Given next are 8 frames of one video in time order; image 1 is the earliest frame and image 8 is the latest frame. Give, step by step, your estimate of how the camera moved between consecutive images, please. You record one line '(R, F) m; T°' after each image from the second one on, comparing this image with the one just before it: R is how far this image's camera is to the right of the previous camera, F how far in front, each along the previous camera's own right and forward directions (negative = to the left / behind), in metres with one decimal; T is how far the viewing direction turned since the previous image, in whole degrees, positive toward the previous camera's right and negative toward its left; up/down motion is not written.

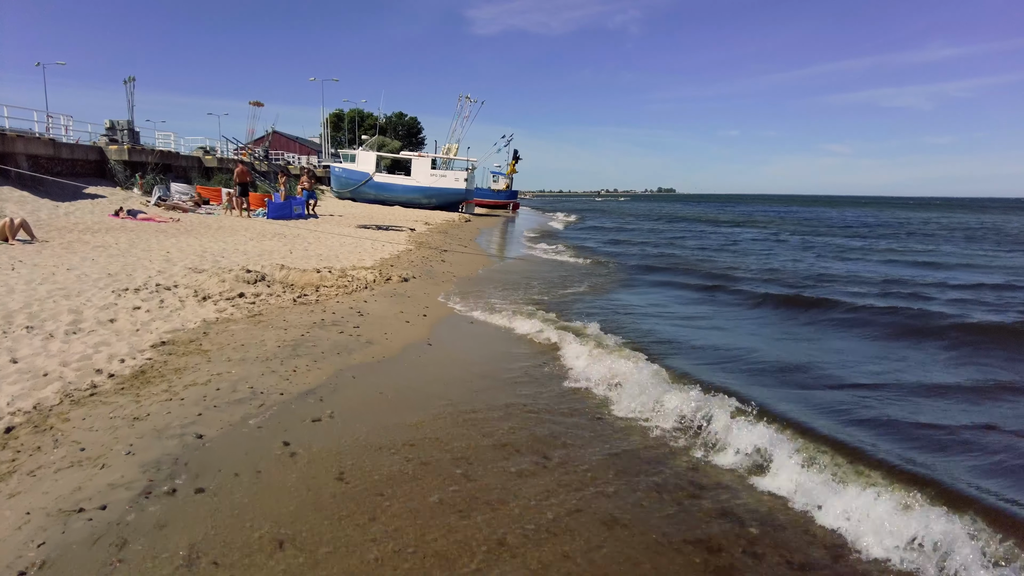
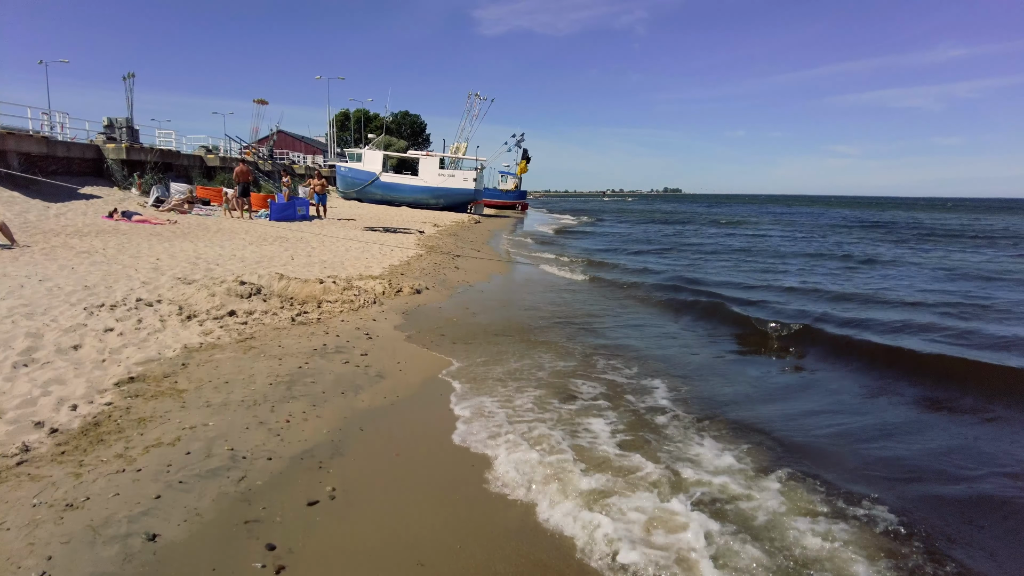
(-0.3, +1.1) m; 0°
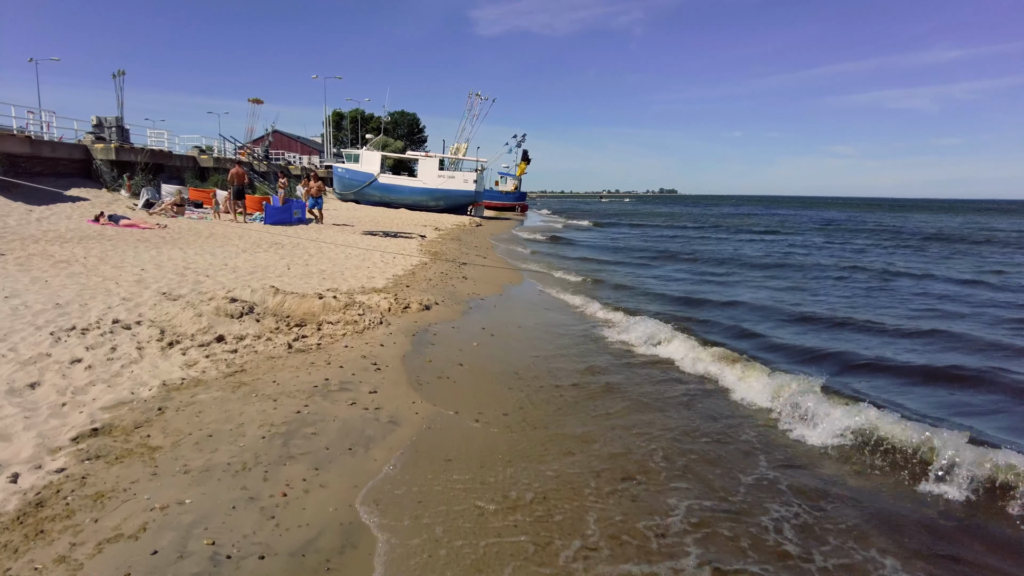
(-0.3, +0.8) m; 0°
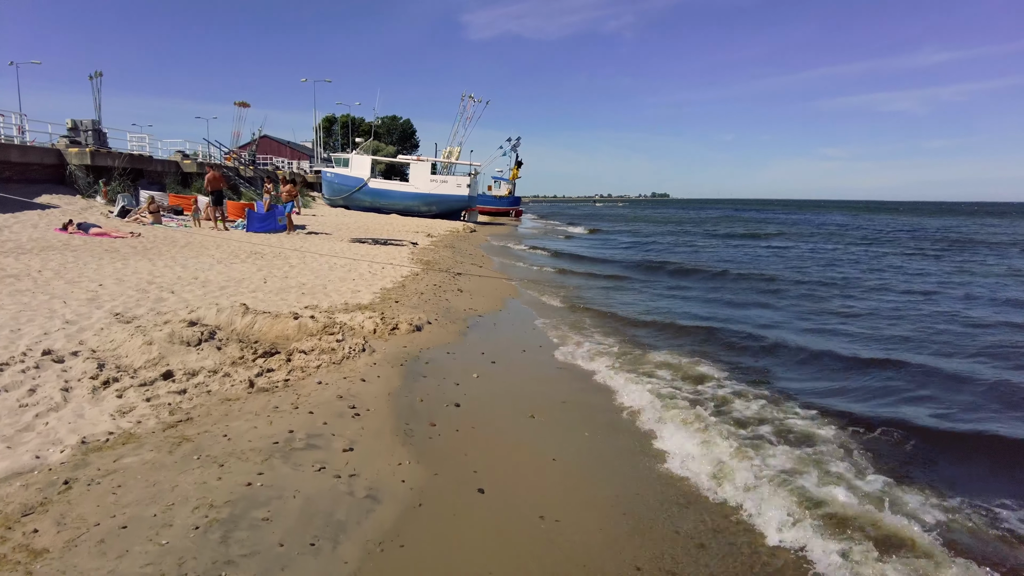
(-0.1, +1.0) m; +1°
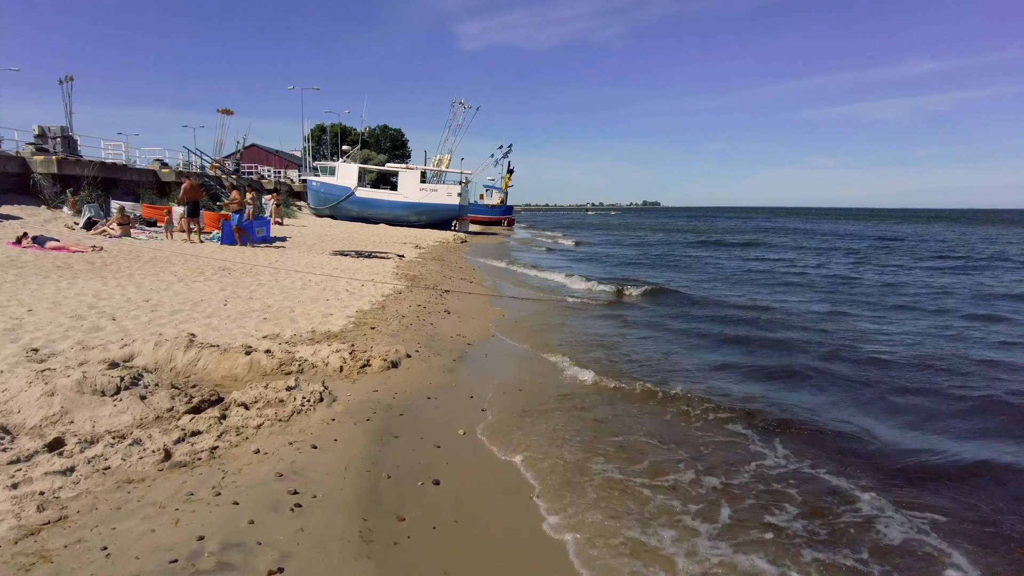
(0.0, +1.2) m; +1°
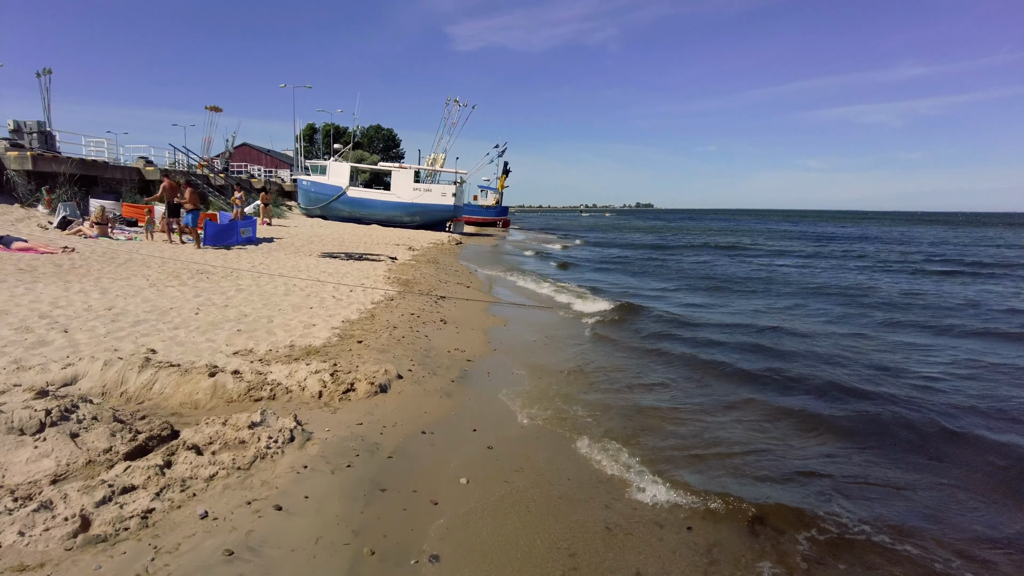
(-0.1, +0.9) m; +1°
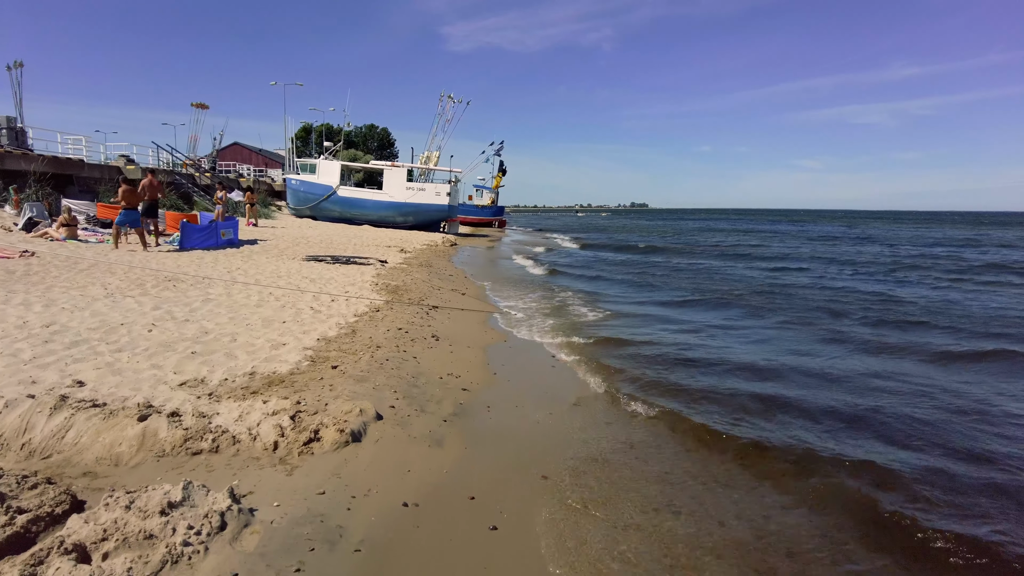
(-0.1, +1.1) m; 0°
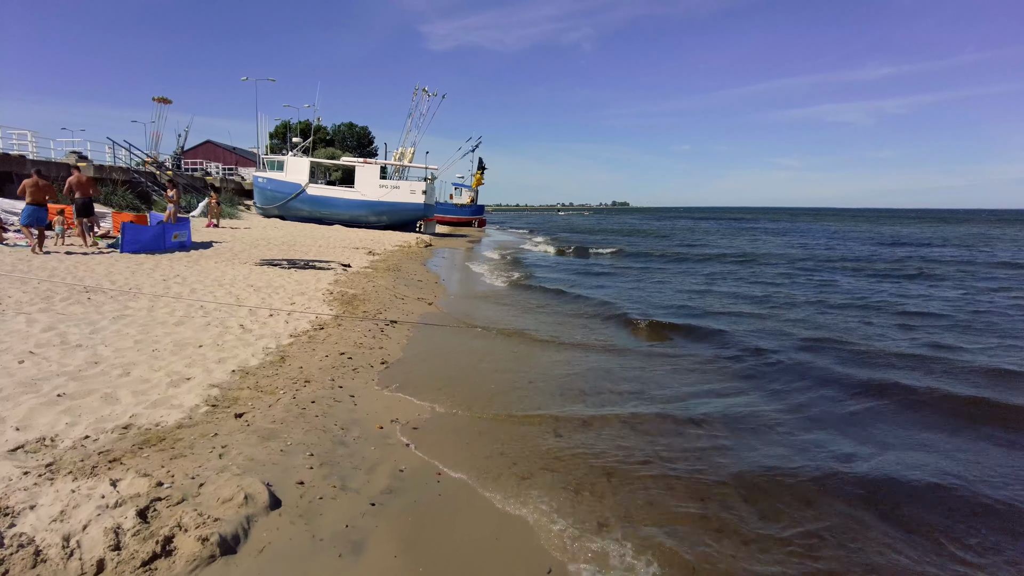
(+0.1, +1.3) m; +2°
